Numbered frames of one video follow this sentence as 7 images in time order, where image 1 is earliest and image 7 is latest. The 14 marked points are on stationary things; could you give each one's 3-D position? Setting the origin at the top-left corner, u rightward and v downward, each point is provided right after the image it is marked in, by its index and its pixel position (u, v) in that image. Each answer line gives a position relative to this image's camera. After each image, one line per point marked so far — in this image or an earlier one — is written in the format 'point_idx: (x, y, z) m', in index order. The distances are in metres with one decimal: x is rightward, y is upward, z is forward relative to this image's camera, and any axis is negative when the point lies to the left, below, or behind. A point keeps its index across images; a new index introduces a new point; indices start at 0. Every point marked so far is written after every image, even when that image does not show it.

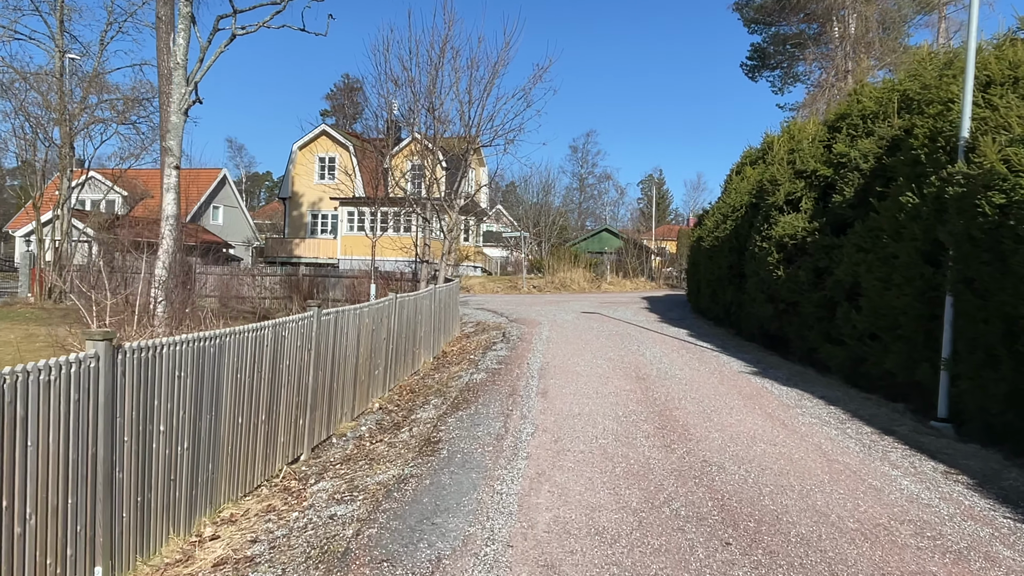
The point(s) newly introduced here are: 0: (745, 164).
0: (+5.8, +3.1, +18.6) m
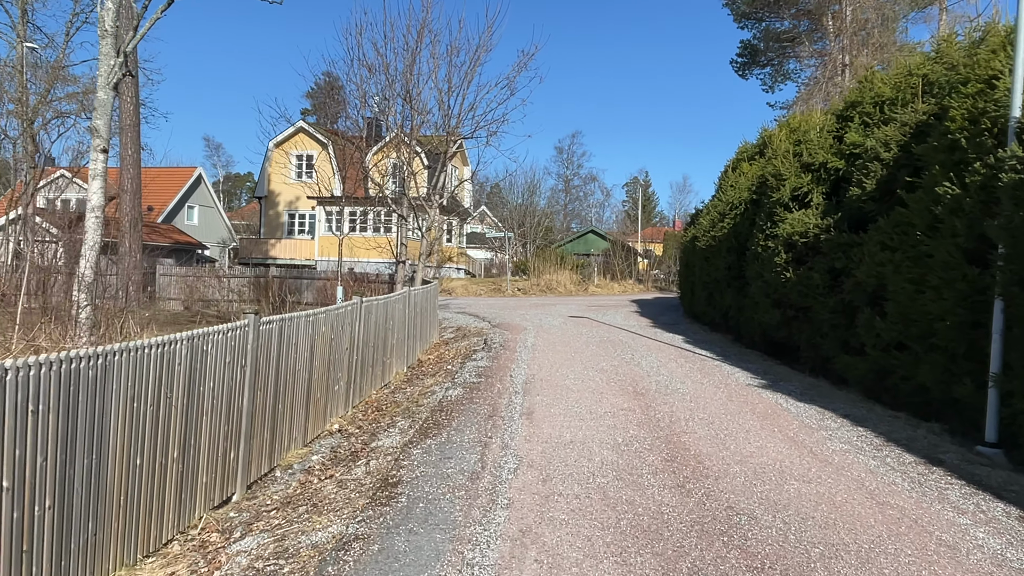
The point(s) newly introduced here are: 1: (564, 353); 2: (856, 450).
0: (+5.4, +3.0, +17.6) m
1: (+0.8, -0.9, +11.0) m
2: (+2.8, -1.3, +6.2) m
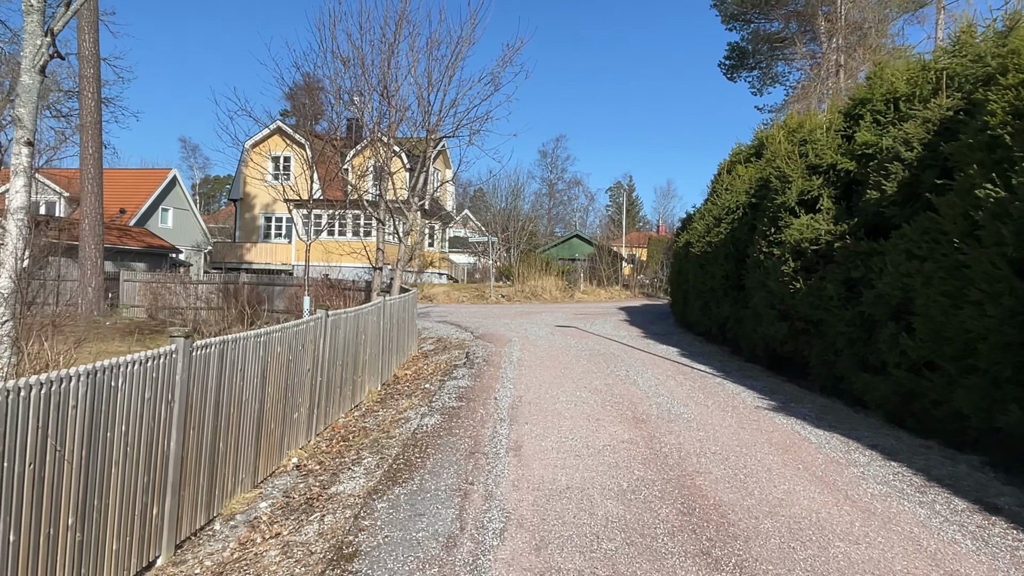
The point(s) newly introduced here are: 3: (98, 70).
0: (+5.1, +2.8, +16.8) m
1: (+0.6, -1.1, +10.1) m
2: (+2.7, -1.4, +5.3) m
3: (-10.3, +5.4, +18.9) m
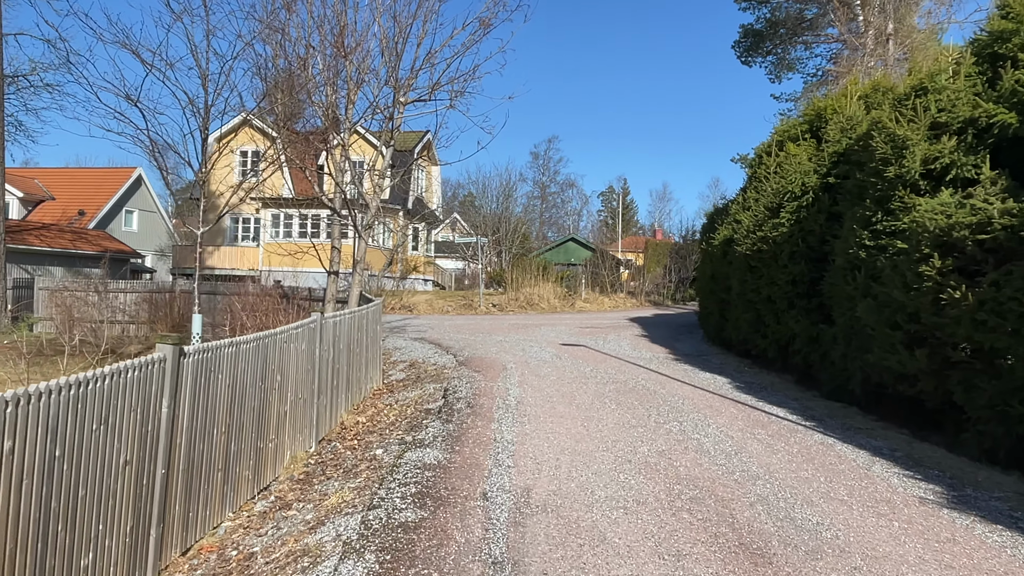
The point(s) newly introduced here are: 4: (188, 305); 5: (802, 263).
0: (+5.0, +2.7, +13.5) m
1: (+0.5, -1.2, +6.7) m
2: (+2.7, -1.5, +2.0) m
3: (-10.5, +5.2, +15.4) m
4: (-6.5, -0.4, +15.6) m
5: (+3.7, +0.3, +9.8) m
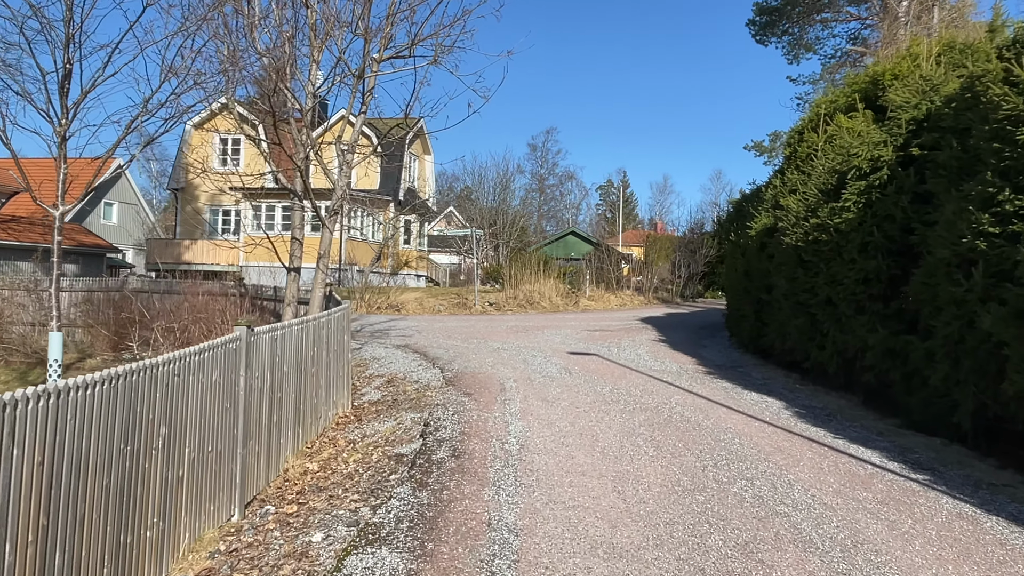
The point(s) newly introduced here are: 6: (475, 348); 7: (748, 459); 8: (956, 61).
0: (+5.0, +2.7, +11.5) m
1: (+0.5, -1.2, +4.7) m
2: (+2.8, -1.6, 0.0) m
3: (-10.5, +5.2, +13.3) m
4: (-6.5, -0.3, +13.6) m
5: (+3.7, +0.3, +7.8) m
6: (-0.6, -0.9, +11.8) m
7: (+1.7, -1.2, +5.5) m
8: (+5.1, +2.8, +8.9) m
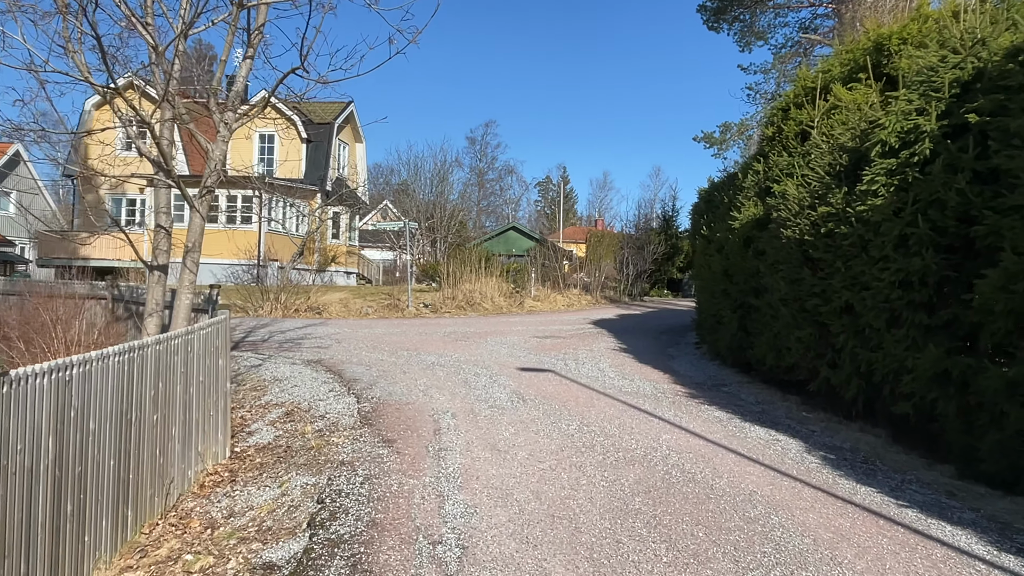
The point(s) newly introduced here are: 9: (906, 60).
0: (+4.2, +2.7, +9.8) m
1: (+0.3, -1.3, +2.7) m
2: (+2.9, -1.7, -1.8) m
3: (-11.4, +5.2, +10.4) m
4: (-7.5, -0.4, +11.0) m
5: (+3.3, +0.3, +6.1) m
6: (-1.4, -1.0, +9.6) m
7: (+1.4, -1.3, +3.6) m
8: (+4.5, +2.7, +7.3) m
9: (+4.3, +2.5, +8.4) m
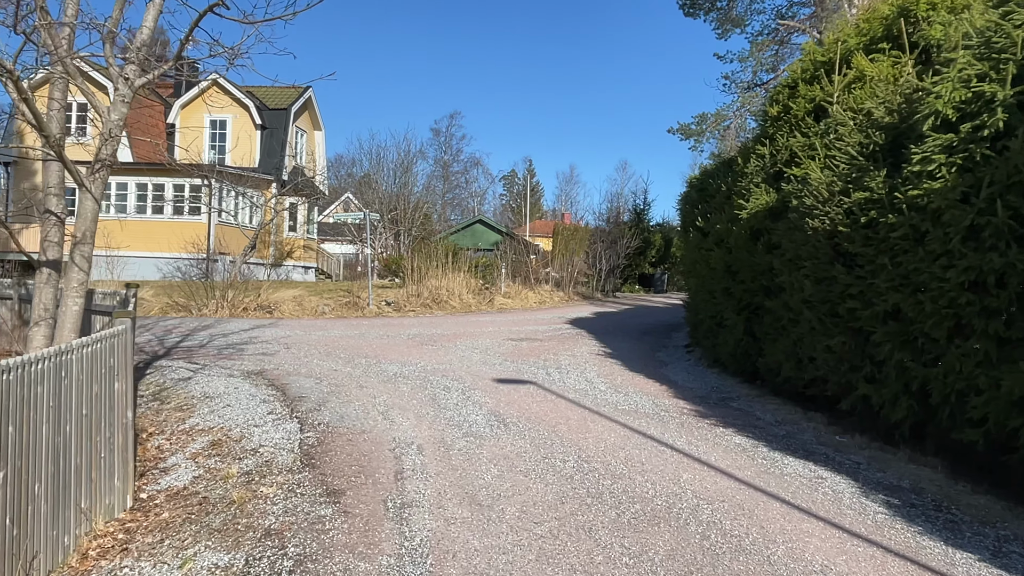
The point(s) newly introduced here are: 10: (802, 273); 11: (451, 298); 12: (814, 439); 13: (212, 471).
0: (+3.9, +2.7, +8.7) m
1: (+0.4, -1.3, +1.5) m
2: (+3.2, -1.7, -3.0) m
3: (-11.7, +5.2, +8.5) m
4: (-7.8, -0.3, +9.3) m
5: (+3.1, +0.2, +4.9) m
6: (-1.7, -0.9, +8.3) m
7: (+1.4, -1.3, +2.4) m
8: (+4.4, +2.7, +6.2) m
9: (+4.0, +2.5, +7.3) m
10: (+2.7, +0.2, +7.1) m
11: (-1.5, -0.2, +19.0) m
12: (+2.5, -1.2, +6.2) m
13: (-2.1, -1.2, +5.2) m
